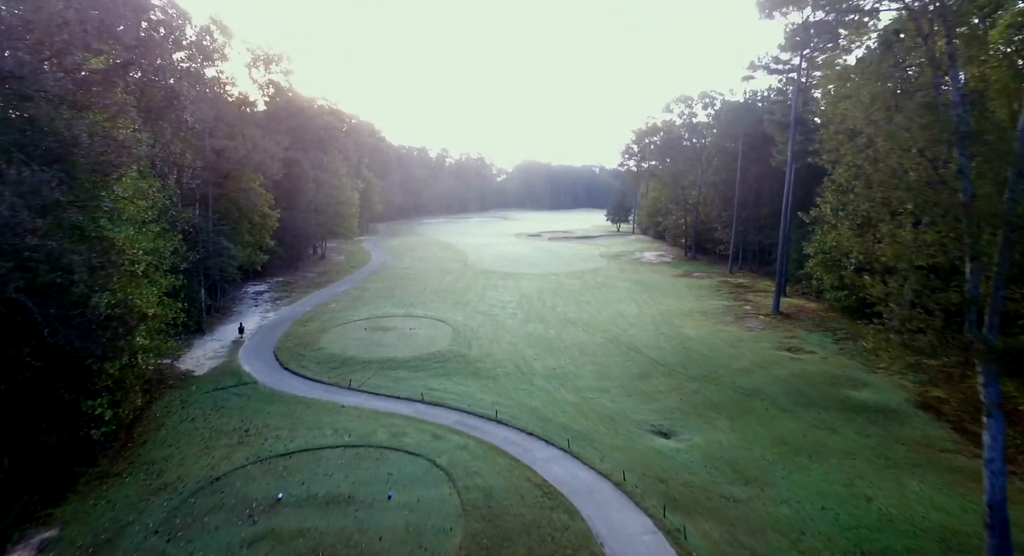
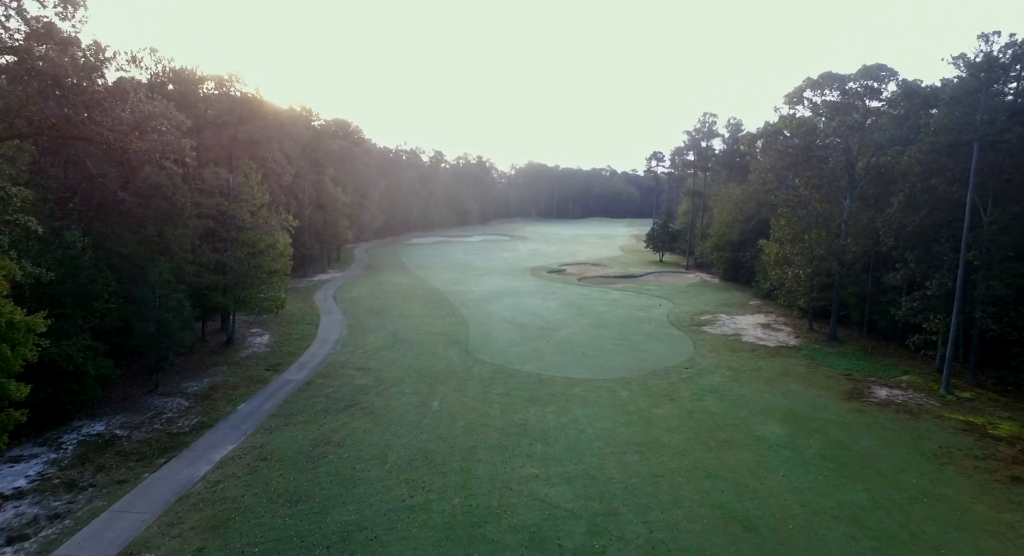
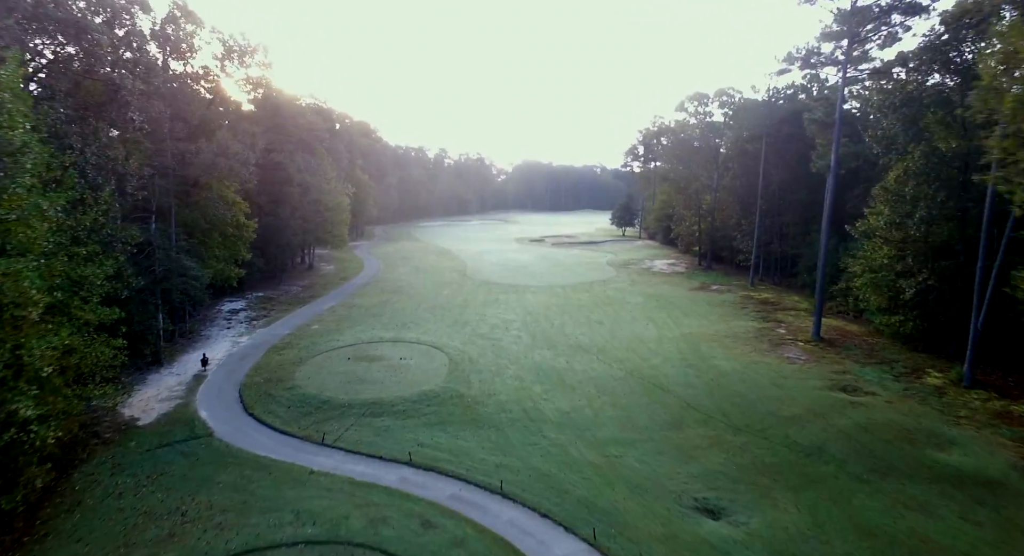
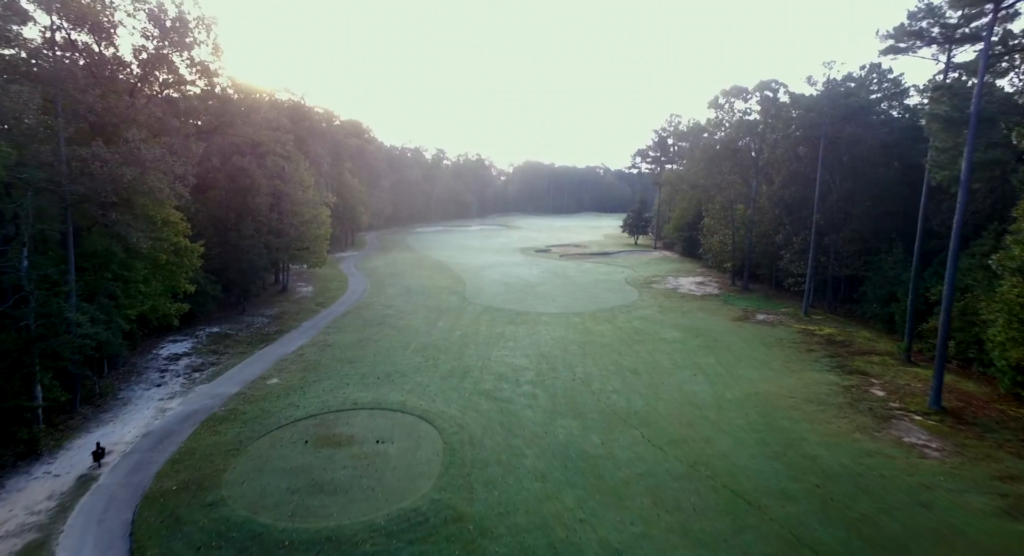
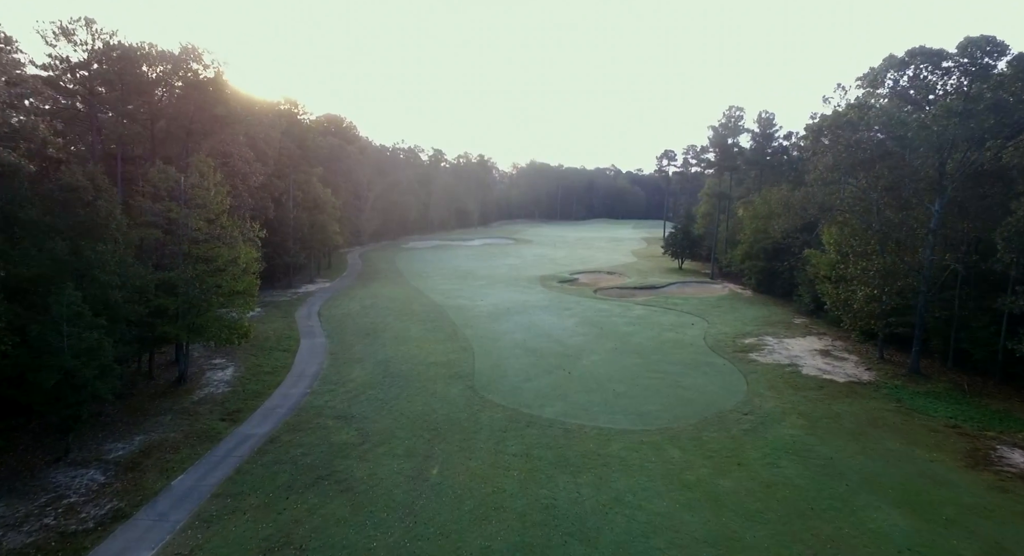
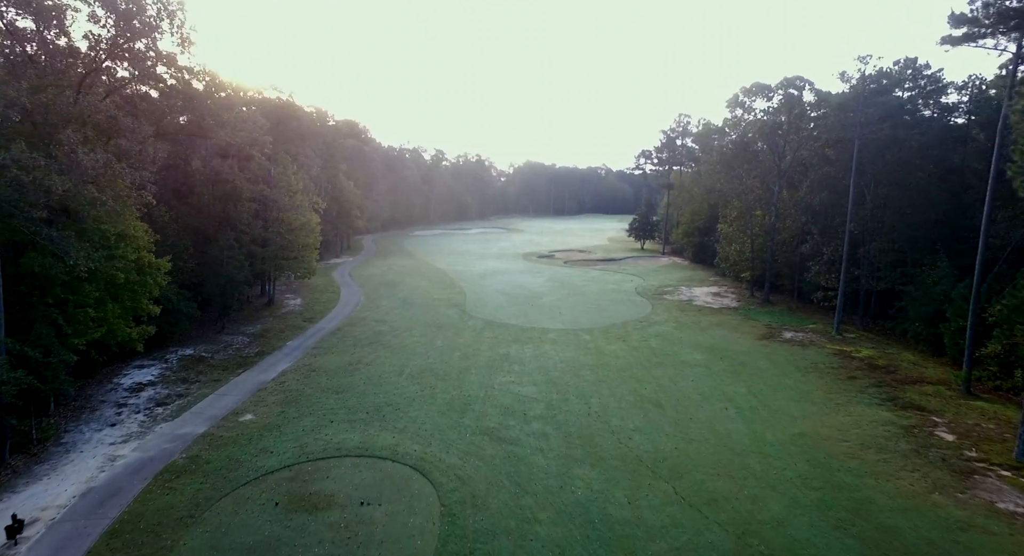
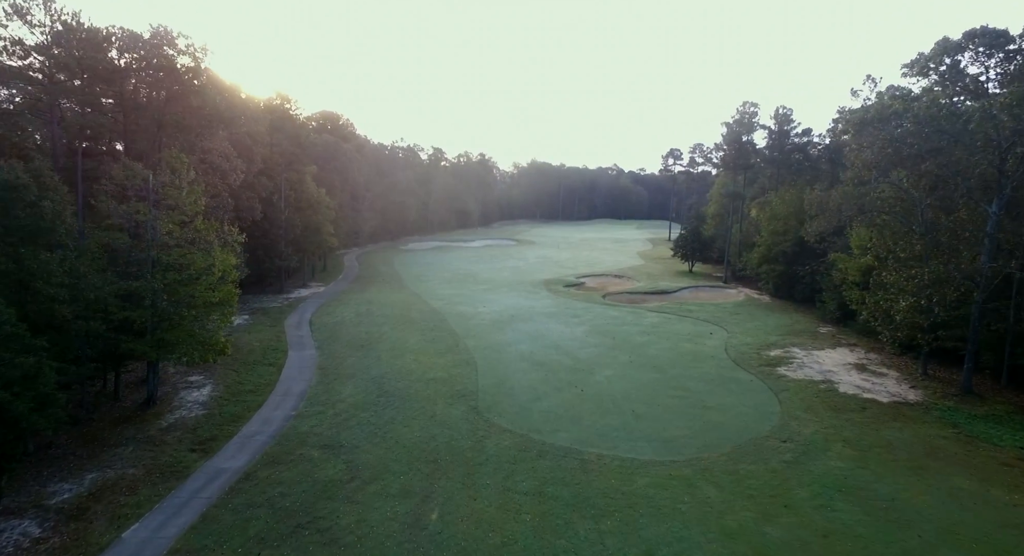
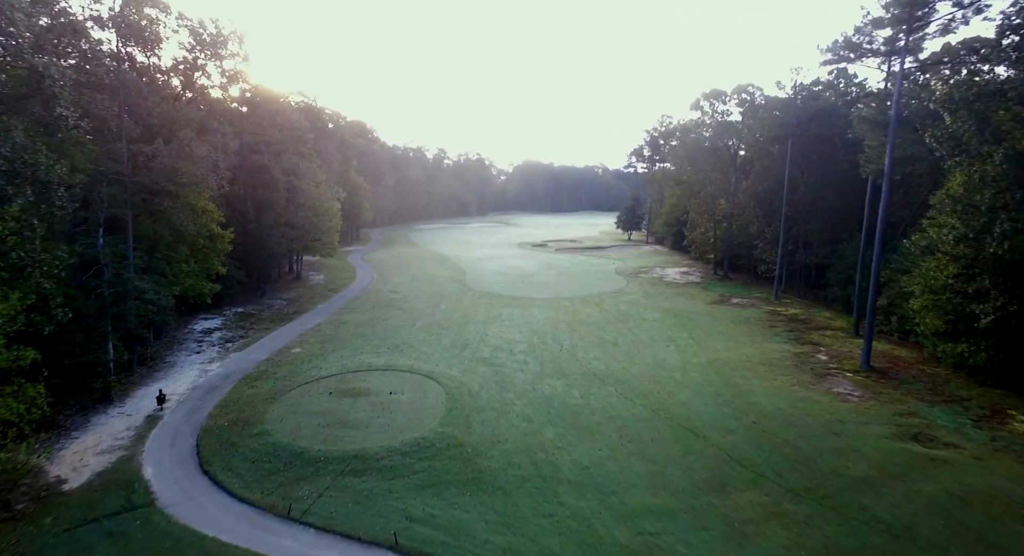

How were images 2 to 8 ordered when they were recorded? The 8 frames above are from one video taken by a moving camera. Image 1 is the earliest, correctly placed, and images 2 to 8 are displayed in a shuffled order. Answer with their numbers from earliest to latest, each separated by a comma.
3, 8, 4, 6, 2, 5, 7
